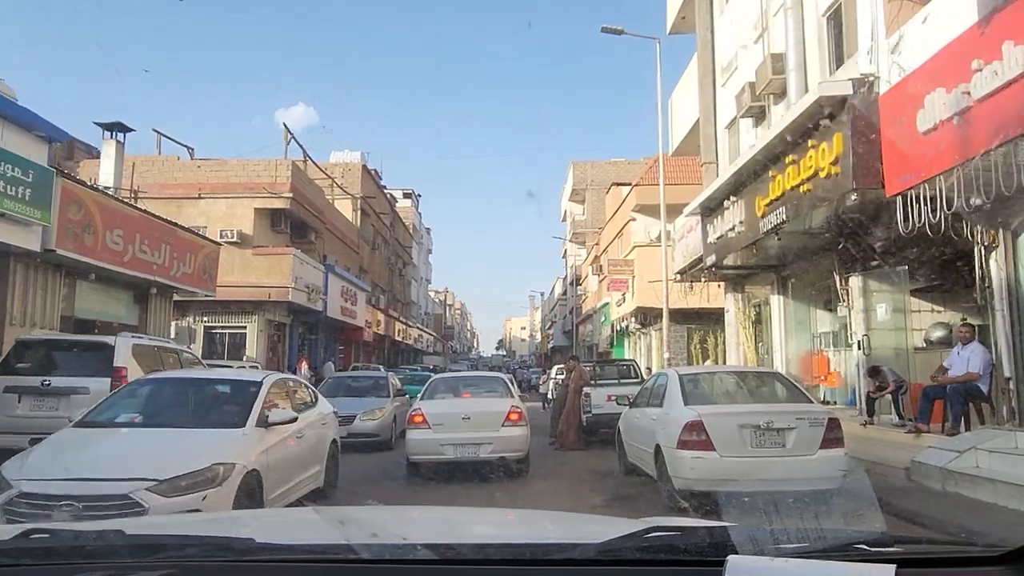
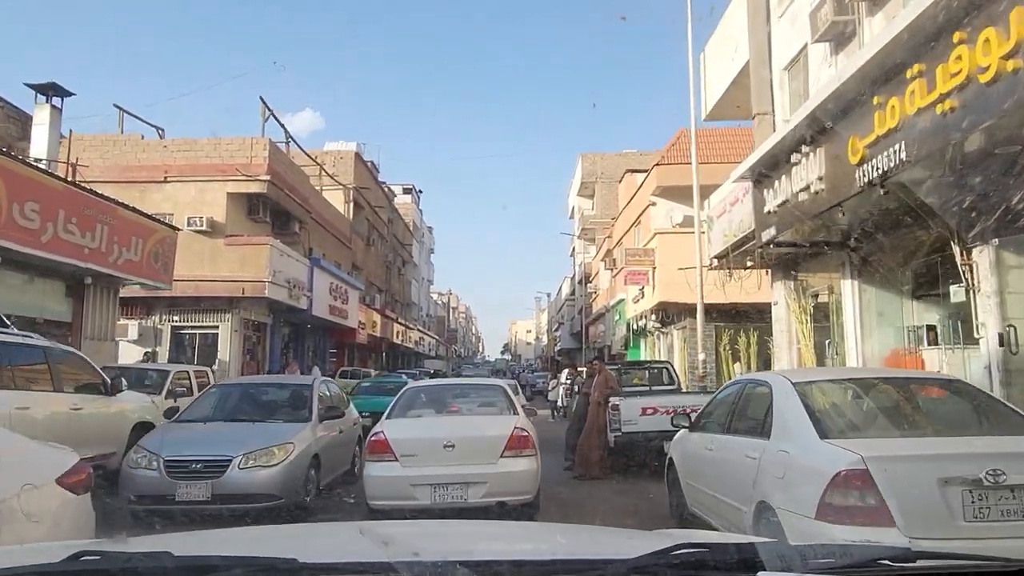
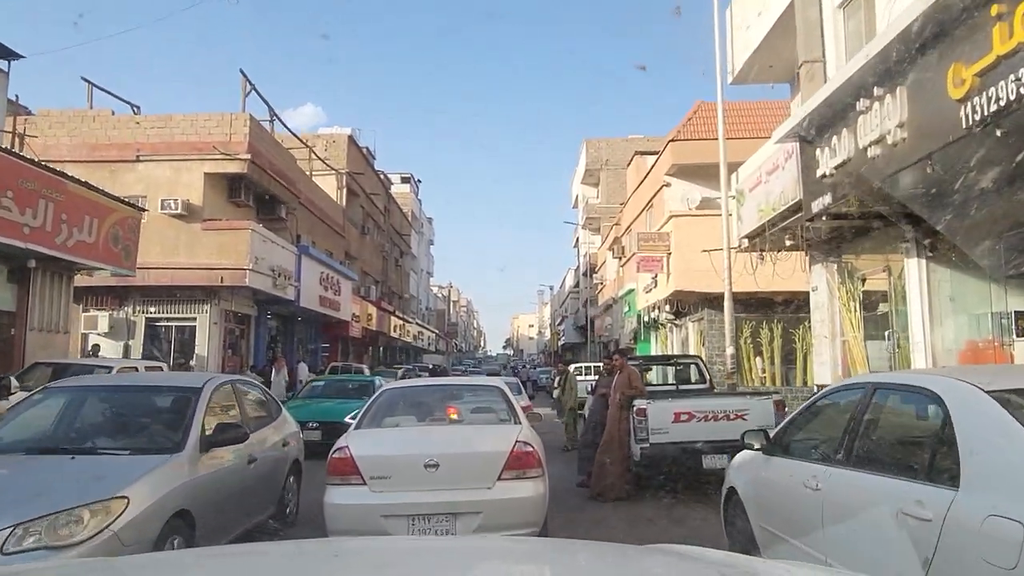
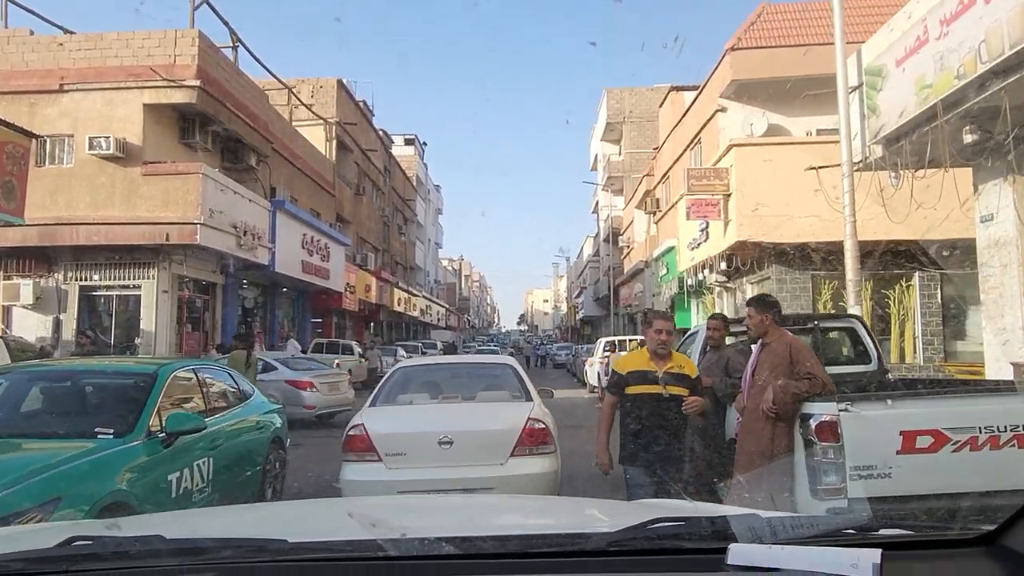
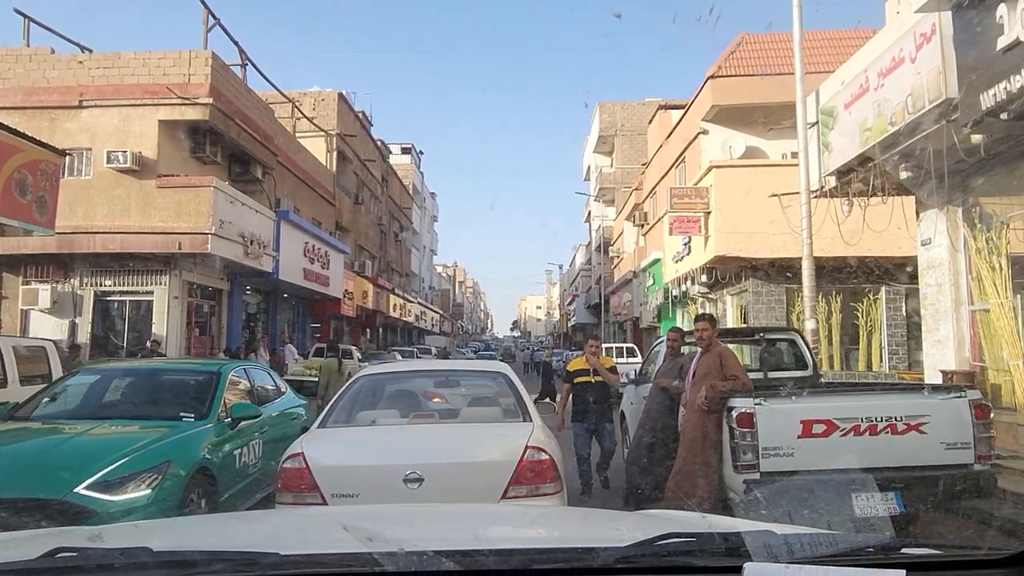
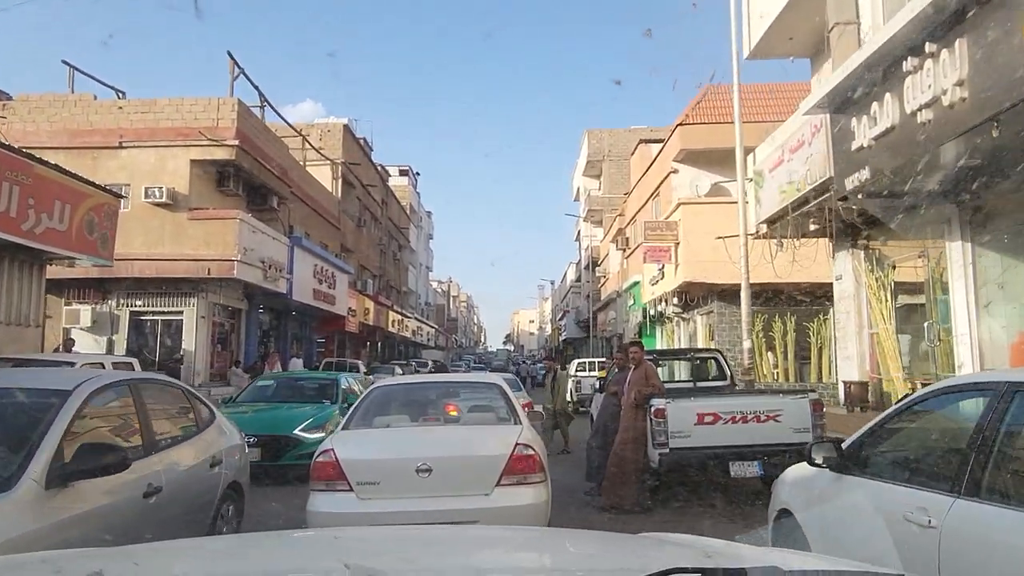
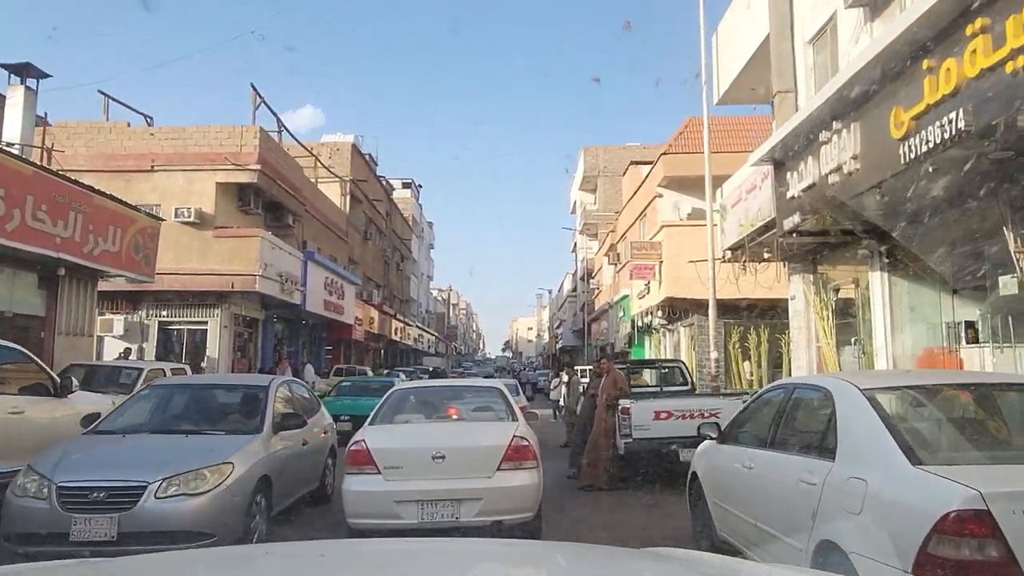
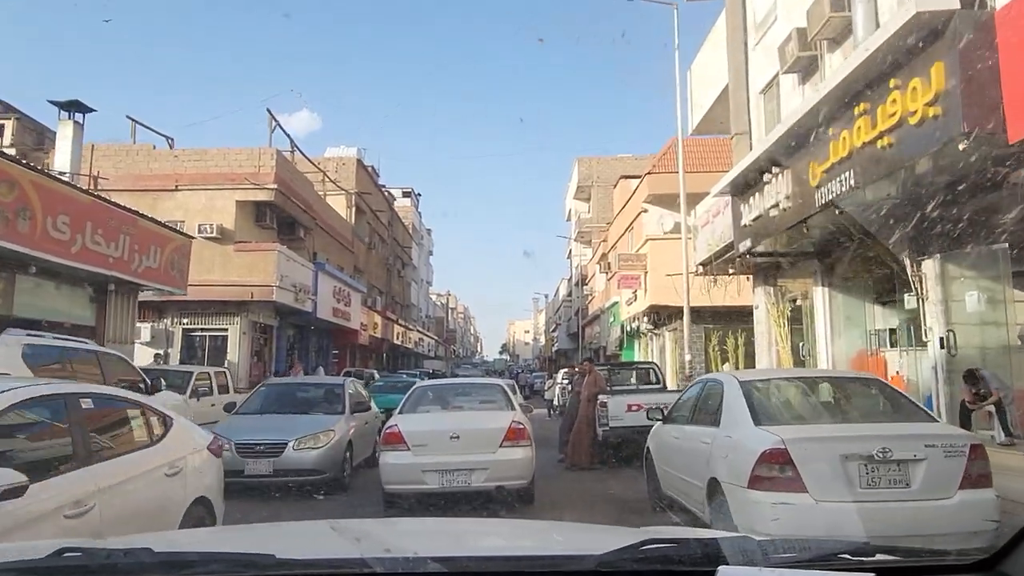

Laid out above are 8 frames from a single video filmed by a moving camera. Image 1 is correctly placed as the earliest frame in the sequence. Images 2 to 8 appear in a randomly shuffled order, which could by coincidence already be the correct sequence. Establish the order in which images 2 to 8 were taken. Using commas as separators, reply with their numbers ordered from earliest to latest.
8, 2, 7, 3, 6, 5, 4
